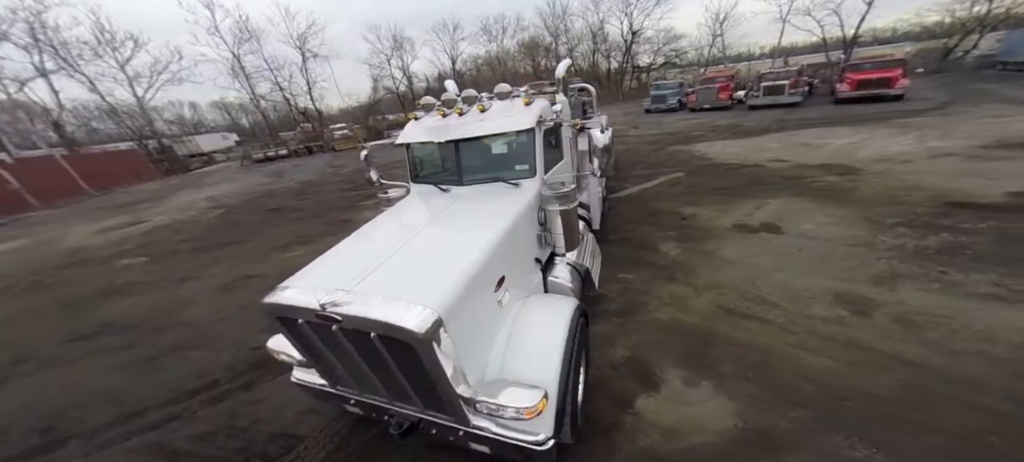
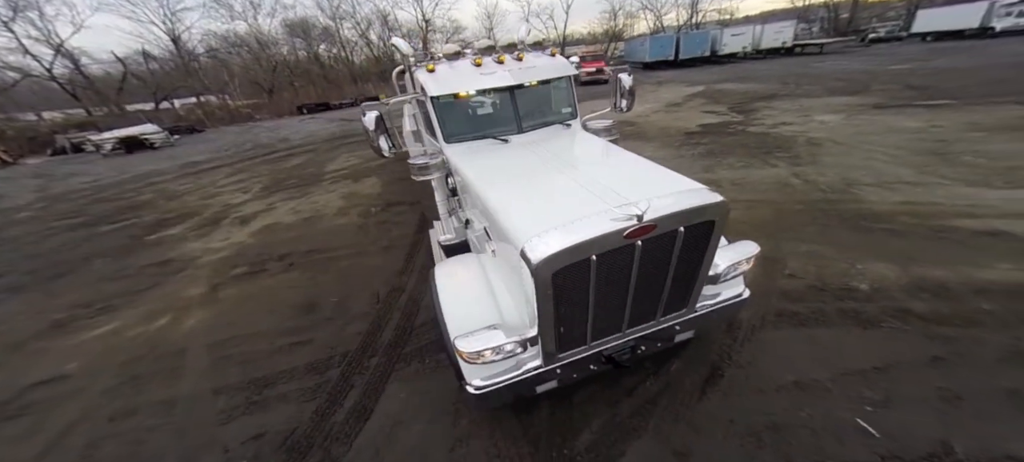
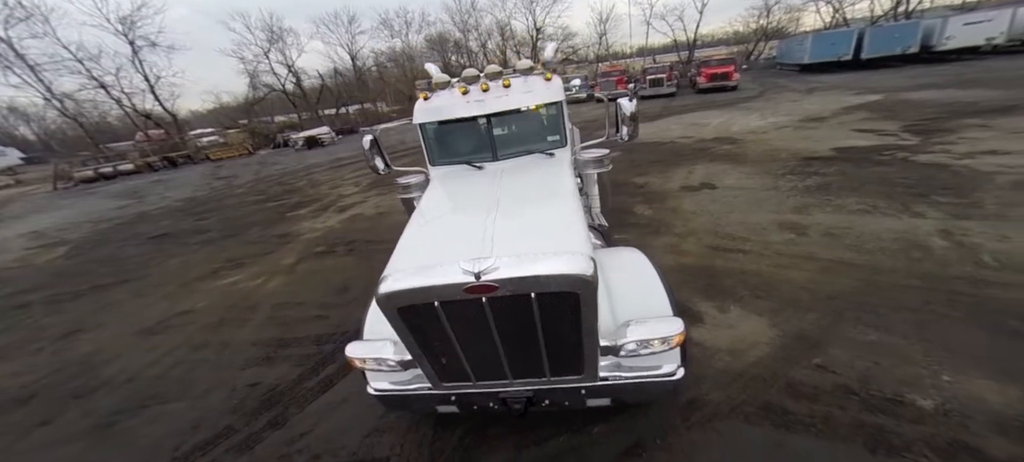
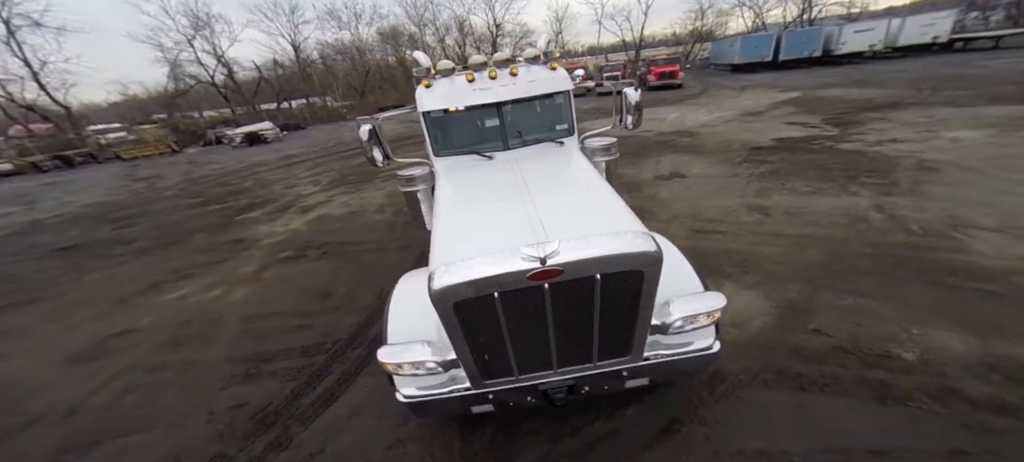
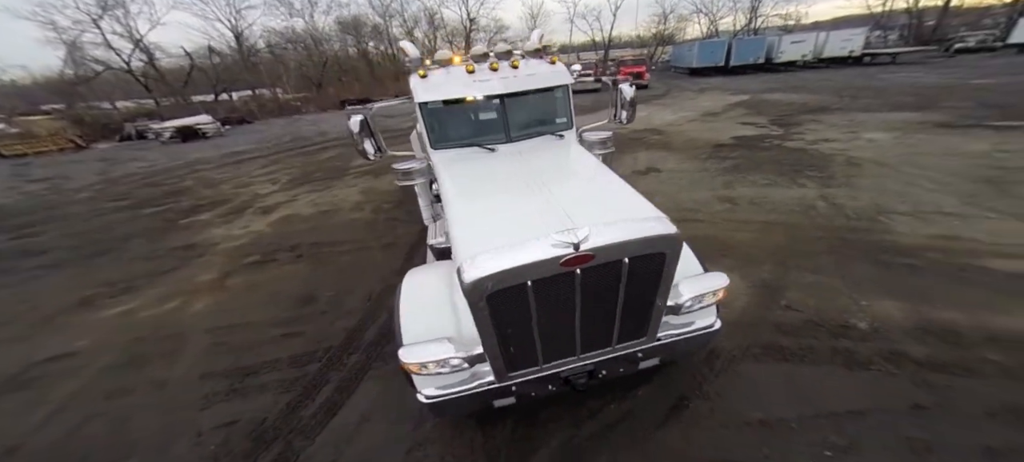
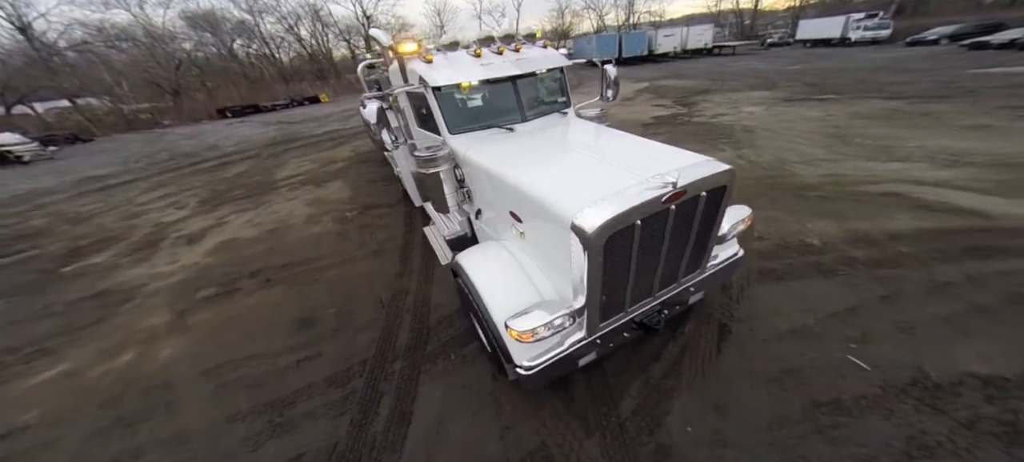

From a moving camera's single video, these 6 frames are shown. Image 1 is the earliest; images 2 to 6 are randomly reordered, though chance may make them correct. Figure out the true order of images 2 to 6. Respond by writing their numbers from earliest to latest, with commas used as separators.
3, 4, 5, 2, 6
